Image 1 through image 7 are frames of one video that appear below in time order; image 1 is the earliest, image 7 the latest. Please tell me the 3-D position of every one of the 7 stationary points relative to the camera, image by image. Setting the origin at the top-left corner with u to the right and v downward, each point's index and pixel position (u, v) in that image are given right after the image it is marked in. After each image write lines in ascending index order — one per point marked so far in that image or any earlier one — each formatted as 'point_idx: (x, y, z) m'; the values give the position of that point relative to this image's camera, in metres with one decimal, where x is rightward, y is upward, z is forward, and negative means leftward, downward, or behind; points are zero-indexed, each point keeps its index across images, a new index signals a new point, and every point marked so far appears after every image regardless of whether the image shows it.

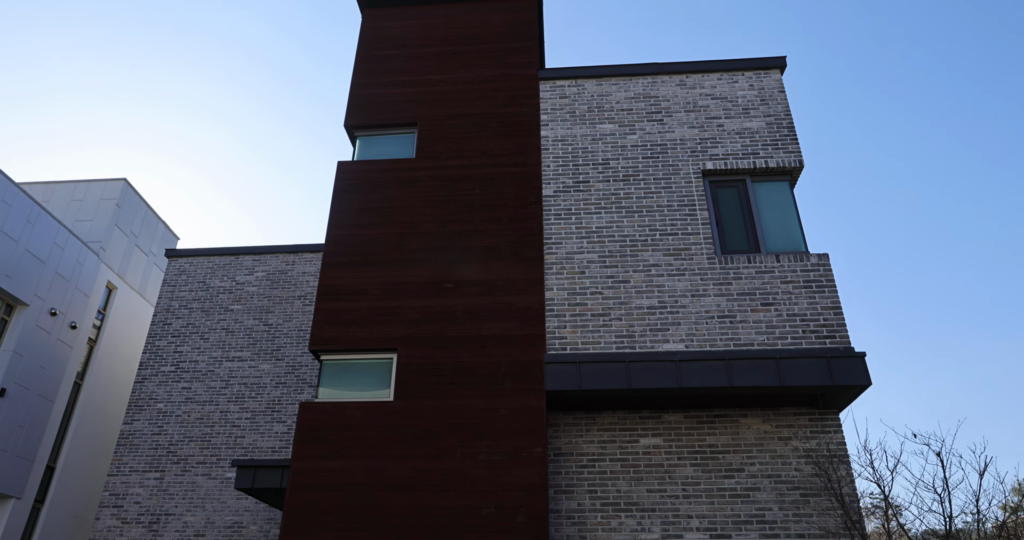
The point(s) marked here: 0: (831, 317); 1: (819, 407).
0: (+4.3, -0.6, +9.0) m
1: (+4.3, -1.9, +9.3) m
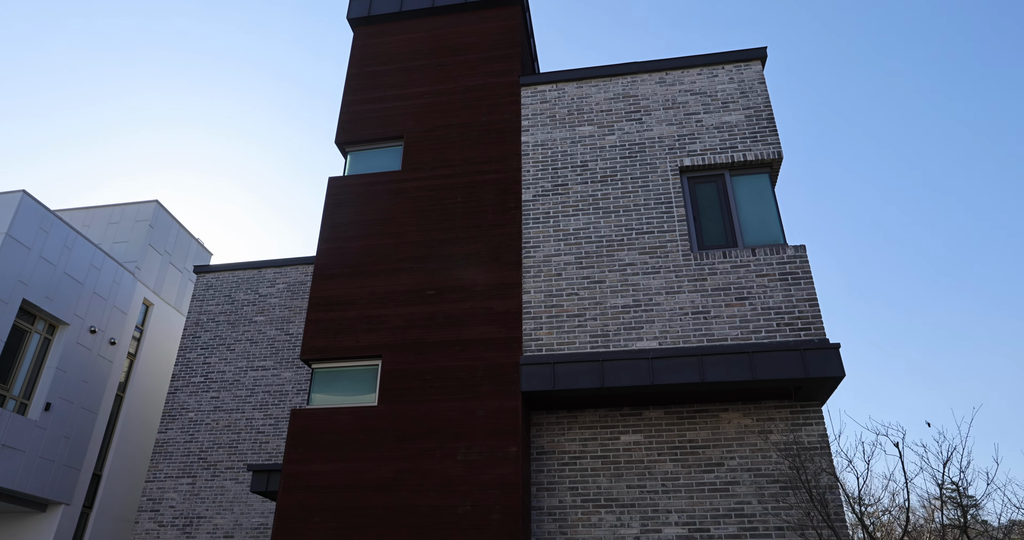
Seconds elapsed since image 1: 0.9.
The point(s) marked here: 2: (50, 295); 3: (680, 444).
0: (+4.0, -0.5, +9.0) m
1: (+4.0, -1.8, +9.3) m
2: (-11.8, -0.6, +16.9) m
3: (+2.4, -2.4, +9.3) m
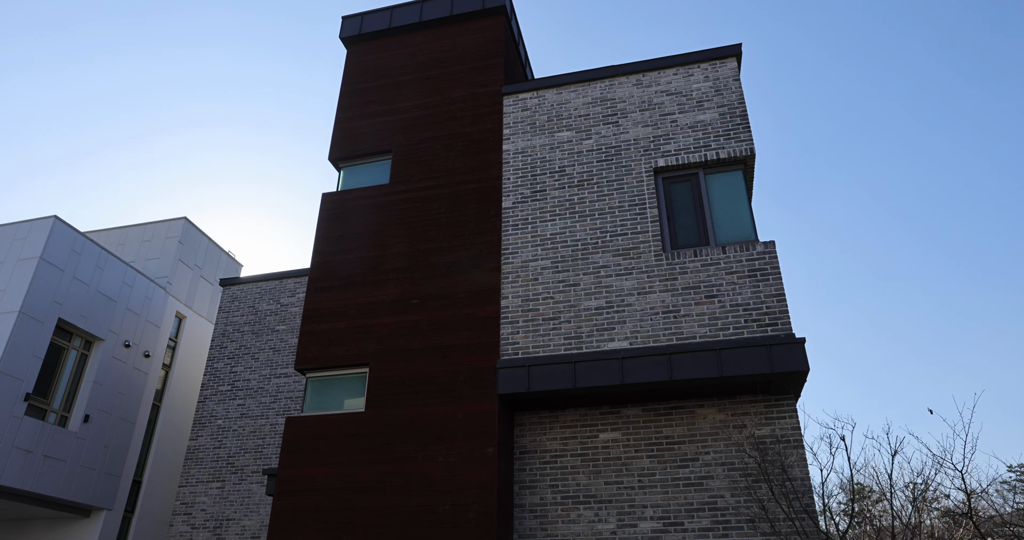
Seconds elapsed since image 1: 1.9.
0: (+3.6, -0.5, +9.1) m
1: (+3.7, -1.7, +9.4) m
2: (-11.6, -1.2, +18.0) m
3: (+2.1, -2.4, +9.5) m
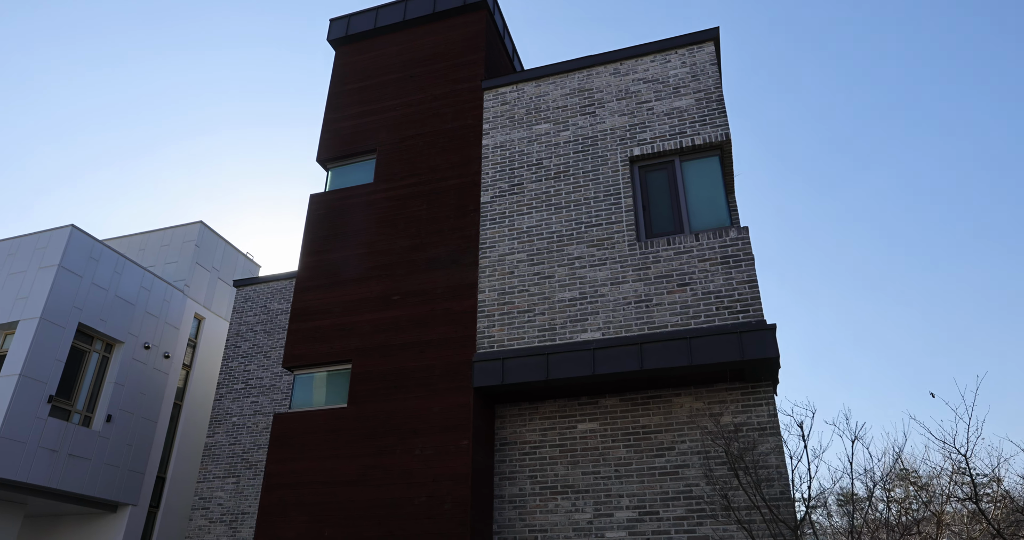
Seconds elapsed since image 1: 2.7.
0: (+3.2, -0.3, +9.0) m
1: (+3.3, -1.6, +9.3) m
2: (-11.5, -1.3, +18.7) m
3: (+1.7, -2.3, +9.5) m
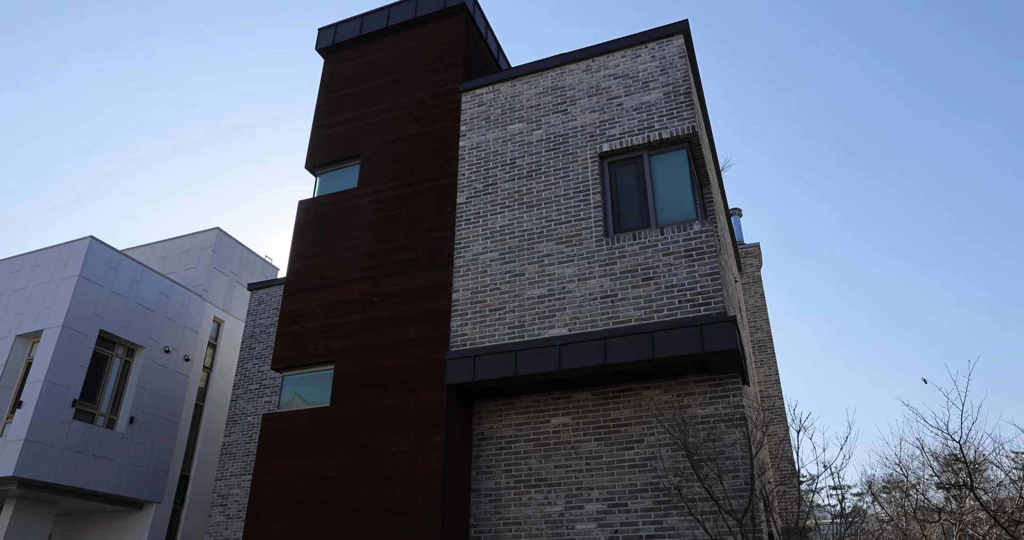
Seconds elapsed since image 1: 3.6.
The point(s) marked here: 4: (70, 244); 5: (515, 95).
0: (+2.7, -0.2, +9.1) m
1: (+2.9, -1.4, +9.4) m
2: (-11.4, -1.6, +19.6) m
3: (+1.3, -2.2, +9.7) m
4: (-12.8, +0.7, +19.2) m
5: (+0.1, +3.1, +12.0) m
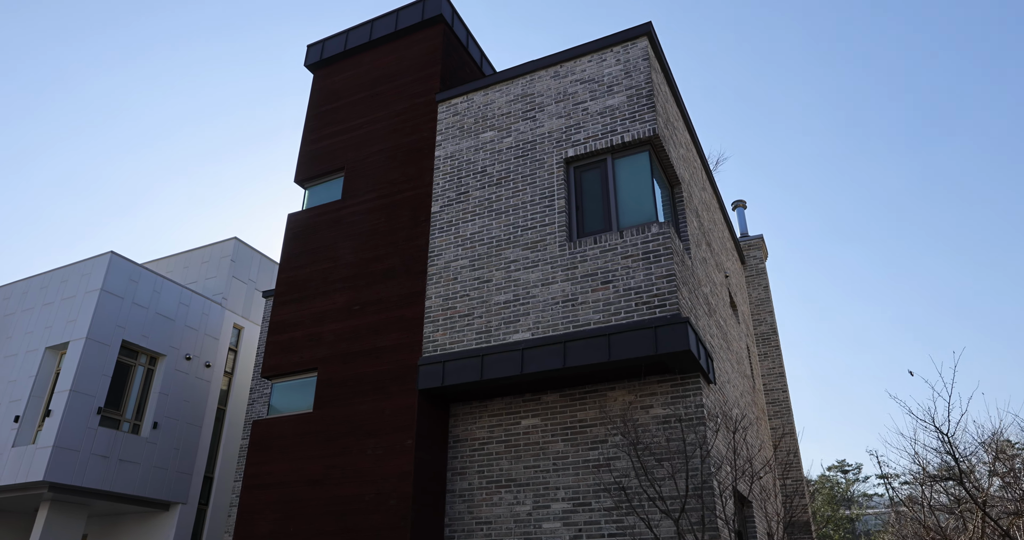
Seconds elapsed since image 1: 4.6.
0: (+2.1, -0.2, +9.2) m
1: (+2.4, -1.5, +9.5) m
2: (-11.3, -2.0, +20.5) m
3: (+0.9, -2.3, +9.9) m
4: (-12.7, +0.3, +20.2) m
5: (-0.4, +3.1, +12.2) m
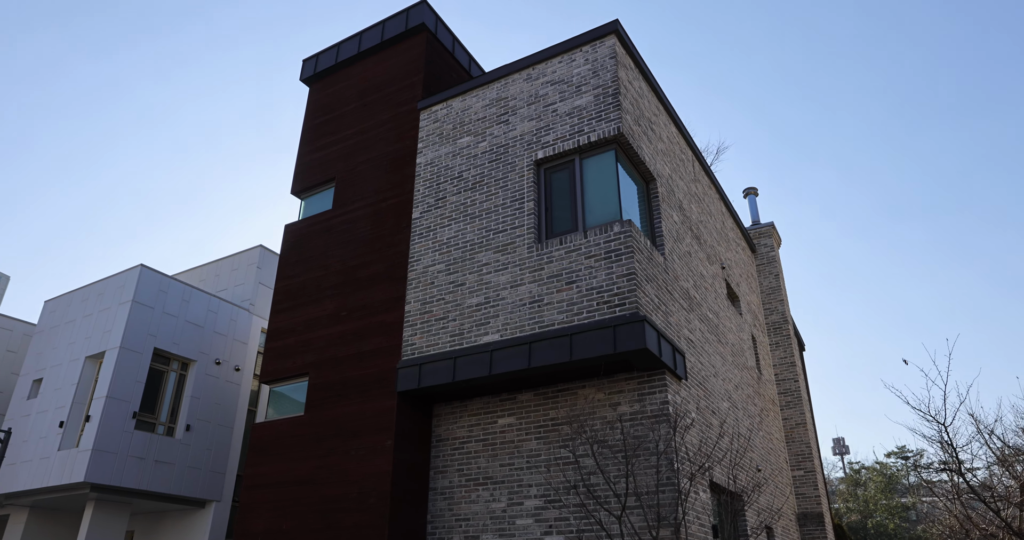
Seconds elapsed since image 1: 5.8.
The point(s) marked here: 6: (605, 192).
0: (+1.6, -0.2, +9.3) m
1: (+1.9, -1.4, +9.6) m
2: (-10.9, -2.3, +21.6) m
3: (+0.5, -2.3, +10.1) m
4: (-12.4, -0.1, +21.4) m
5: (-0.9, +3.0, +12.5) m
6: (+1.5, +1.2, +10.3) m
